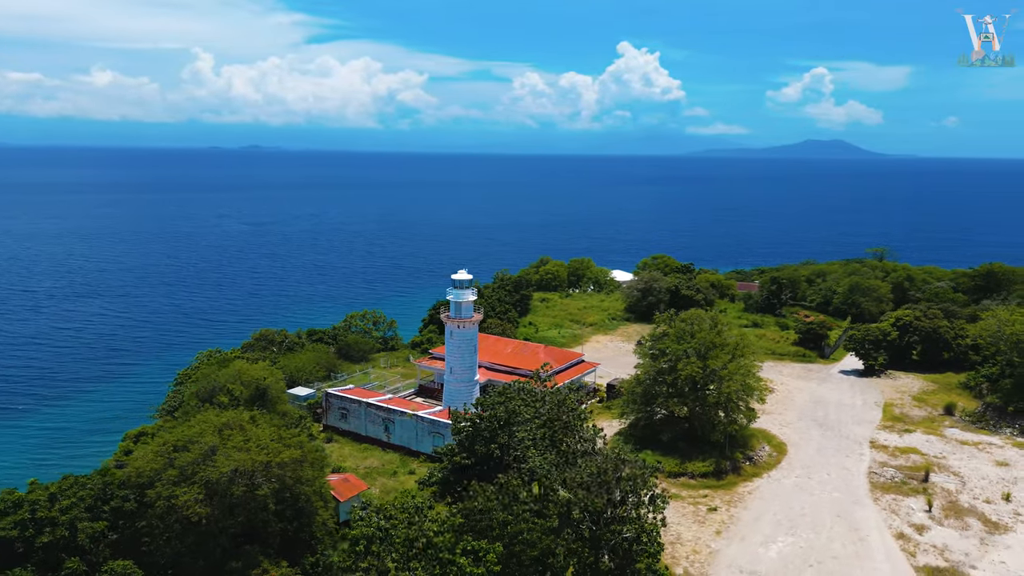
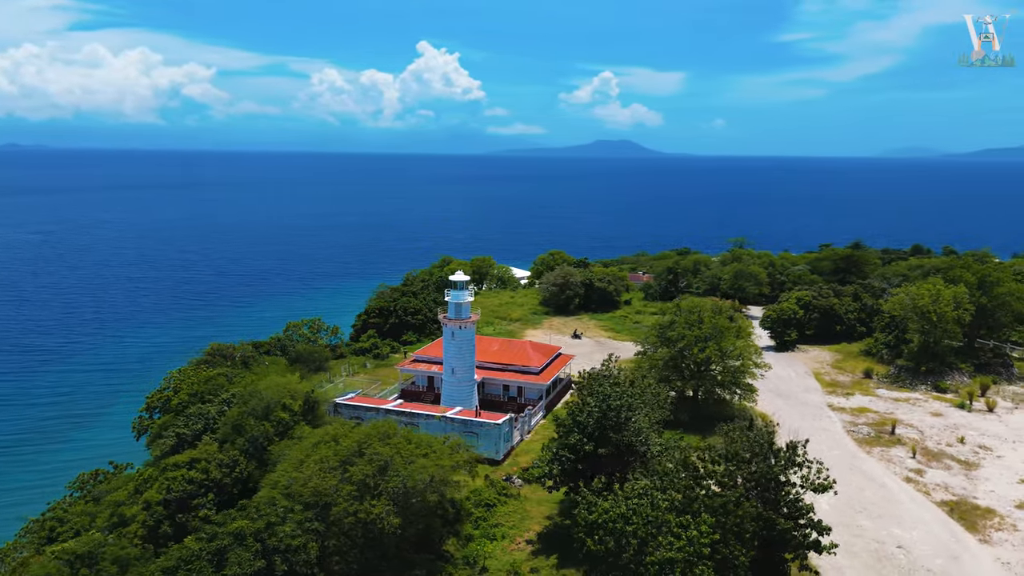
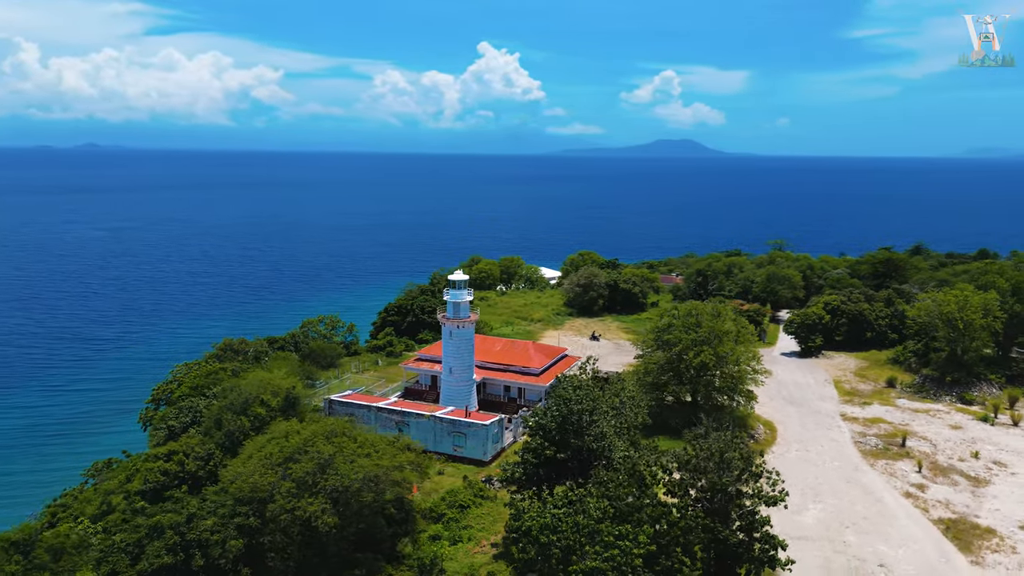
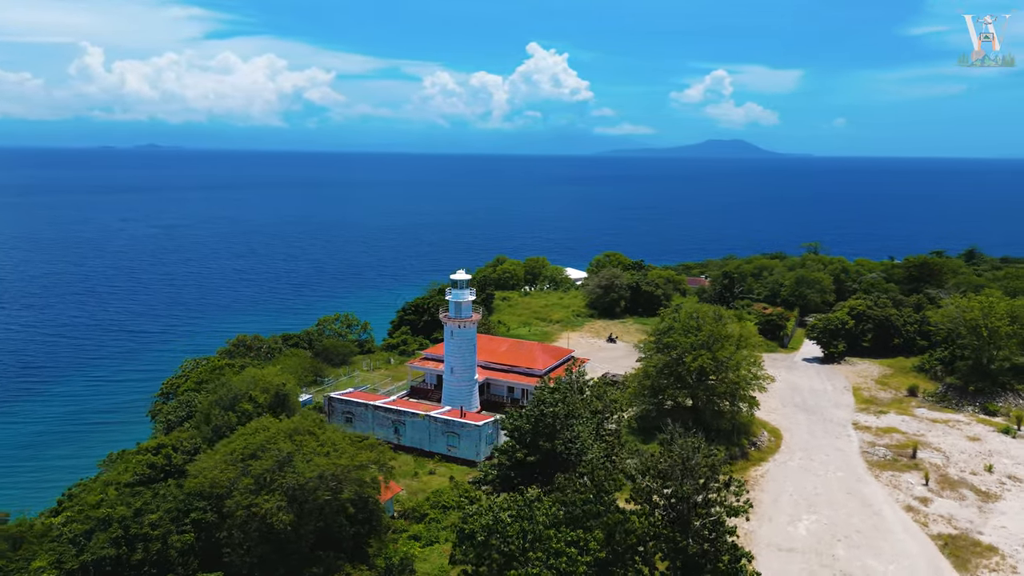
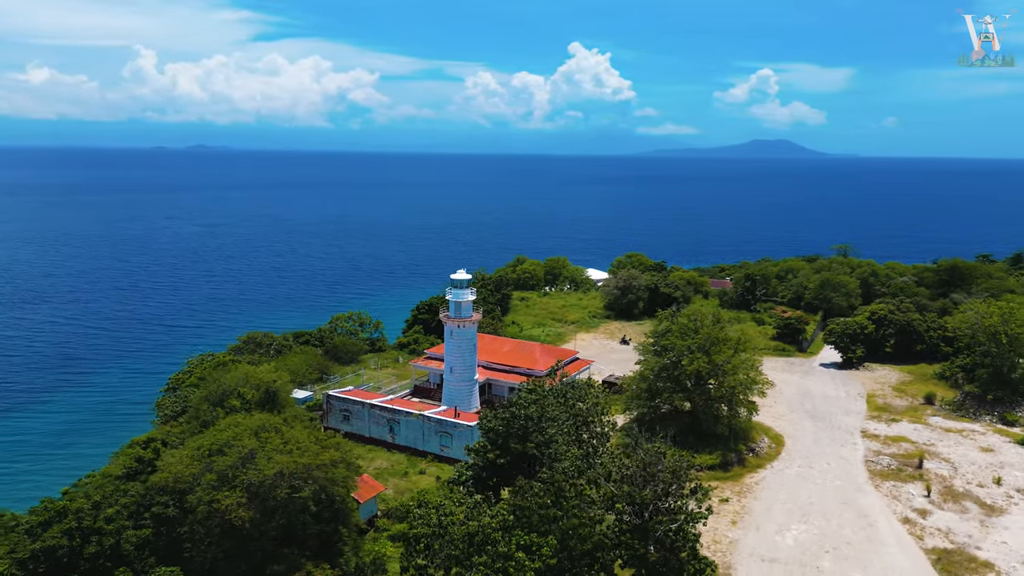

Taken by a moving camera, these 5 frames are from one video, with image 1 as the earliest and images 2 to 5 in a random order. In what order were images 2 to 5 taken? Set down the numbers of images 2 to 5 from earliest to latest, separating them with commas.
5, 4, 3, 2
